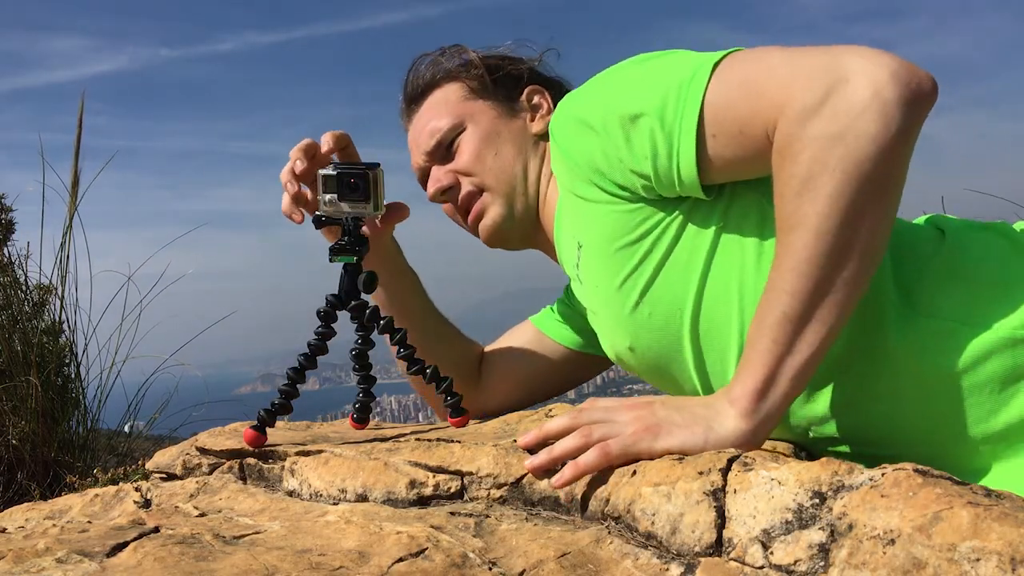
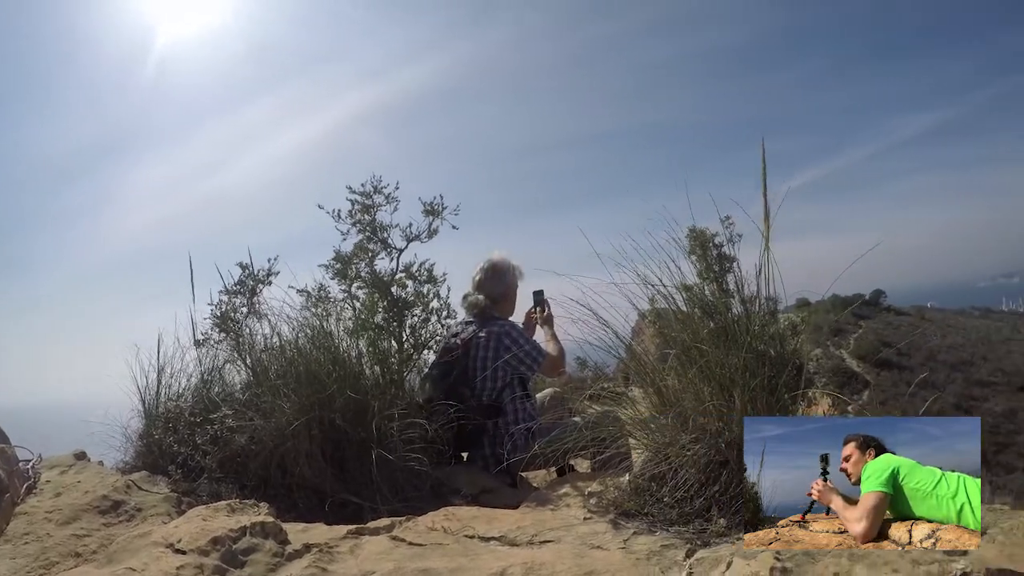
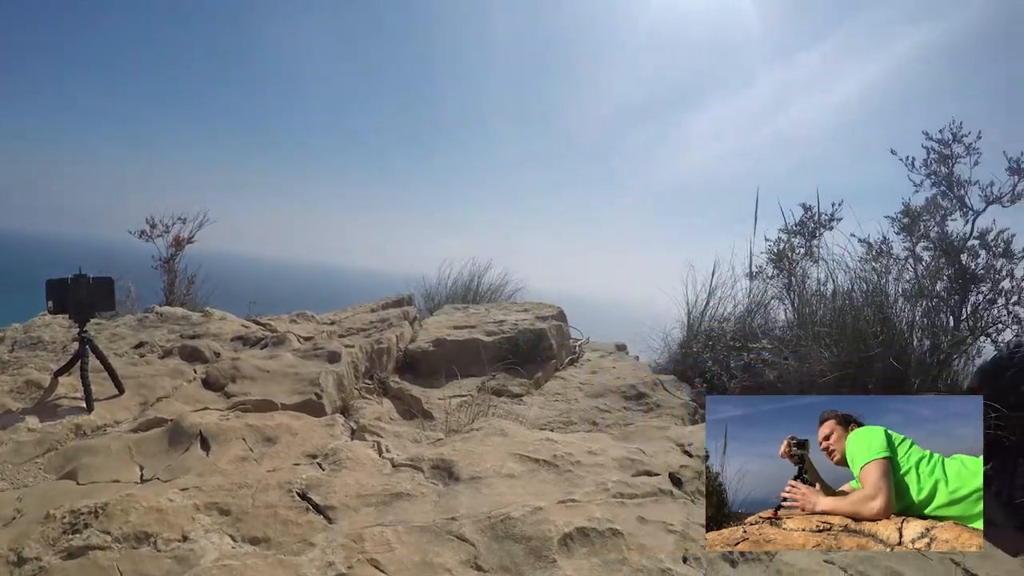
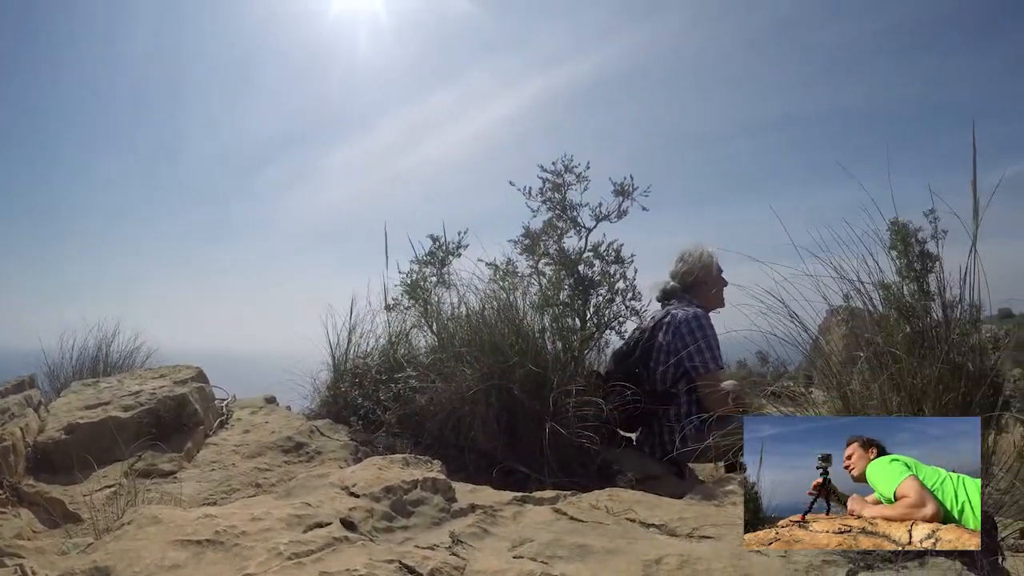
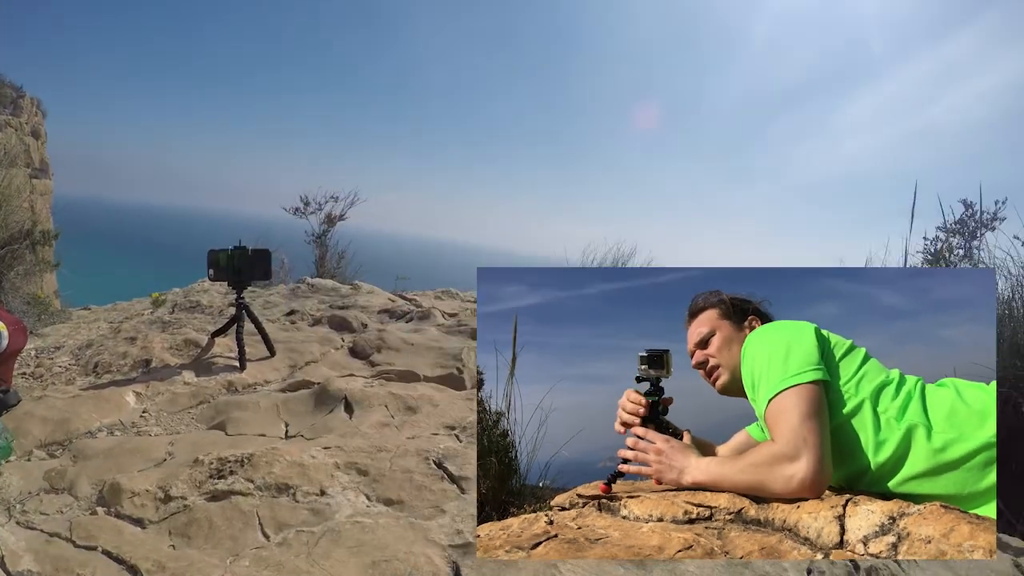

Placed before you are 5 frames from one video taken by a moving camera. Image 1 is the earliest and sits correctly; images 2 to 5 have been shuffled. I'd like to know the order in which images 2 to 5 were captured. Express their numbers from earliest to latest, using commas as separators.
5, 3, 4, 2
